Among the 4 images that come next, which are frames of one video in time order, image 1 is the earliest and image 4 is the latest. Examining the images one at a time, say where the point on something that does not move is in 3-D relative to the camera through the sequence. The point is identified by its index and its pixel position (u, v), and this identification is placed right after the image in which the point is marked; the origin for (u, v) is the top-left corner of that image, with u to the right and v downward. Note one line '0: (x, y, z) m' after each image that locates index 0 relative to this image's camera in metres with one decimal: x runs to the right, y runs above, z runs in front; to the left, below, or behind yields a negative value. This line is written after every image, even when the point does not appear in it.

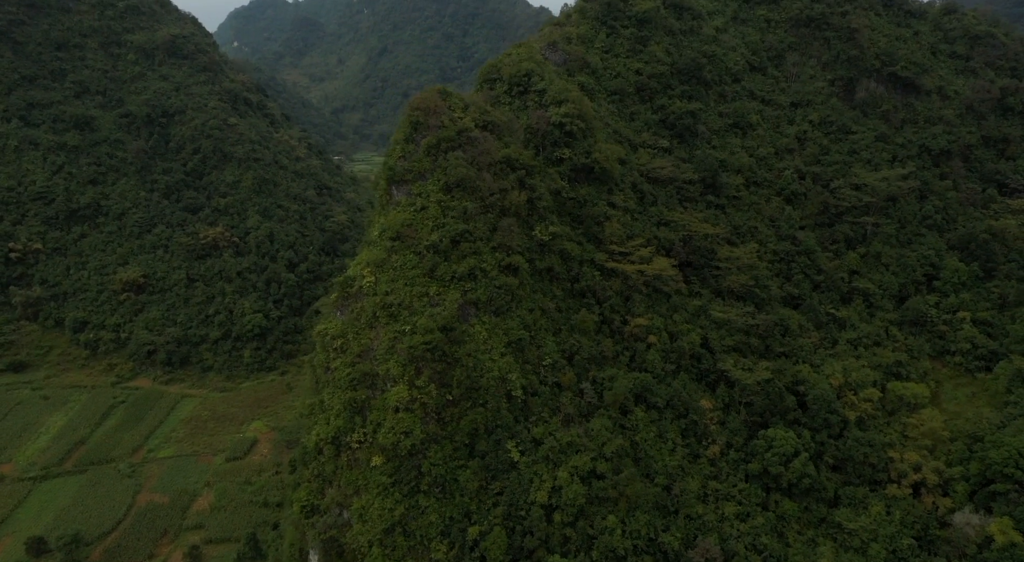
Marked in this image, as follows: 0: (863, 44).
0: (+8.4, +5.7, +15.1) m
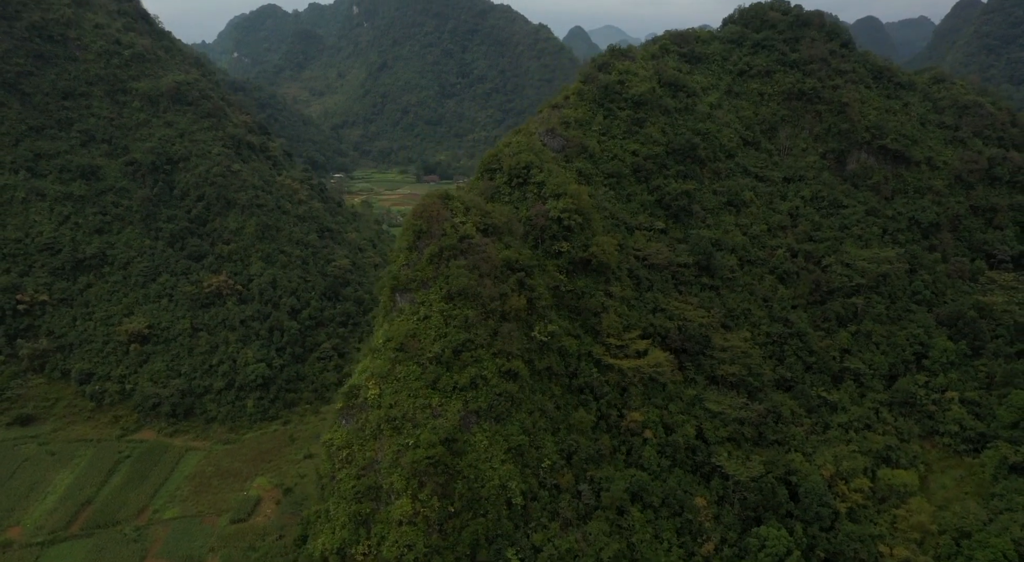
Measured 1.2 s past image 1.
0: (+8.4, +4.0, +15.5) m
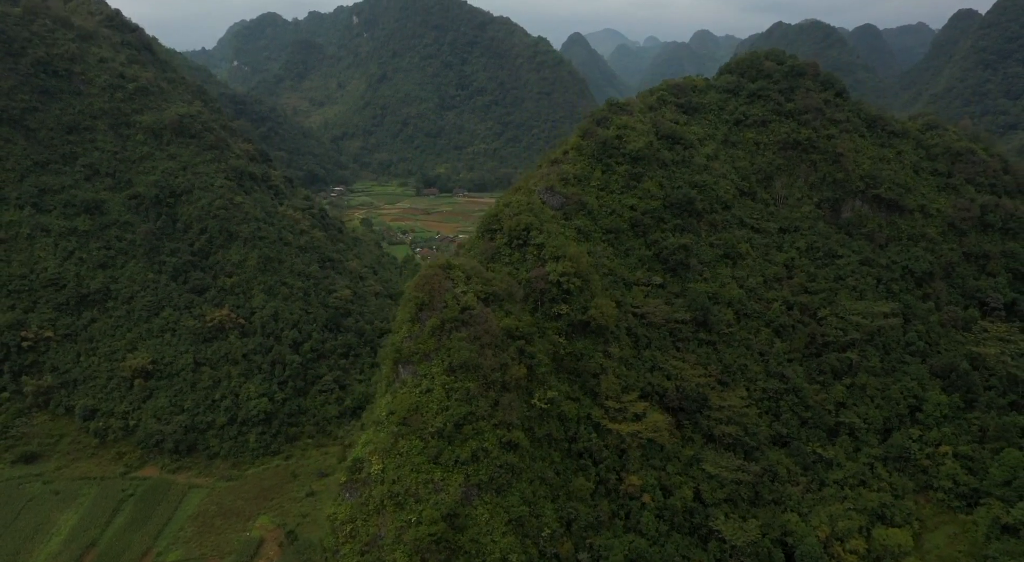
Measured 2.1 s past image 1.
0: (+8.4, +2.8, +15.8) m
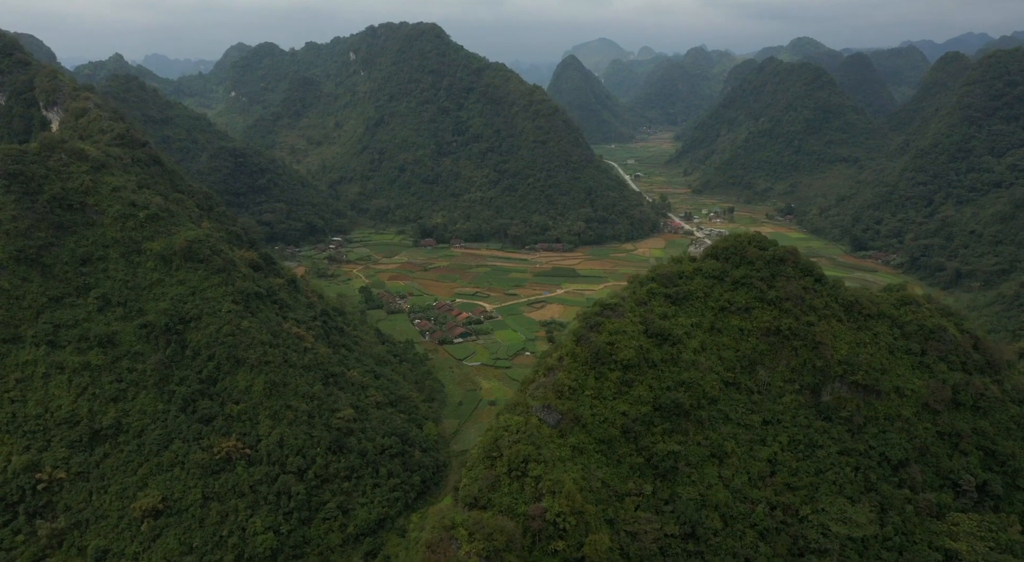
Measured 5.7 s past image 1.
0: (+8.4, -2.0, +16.8) m
